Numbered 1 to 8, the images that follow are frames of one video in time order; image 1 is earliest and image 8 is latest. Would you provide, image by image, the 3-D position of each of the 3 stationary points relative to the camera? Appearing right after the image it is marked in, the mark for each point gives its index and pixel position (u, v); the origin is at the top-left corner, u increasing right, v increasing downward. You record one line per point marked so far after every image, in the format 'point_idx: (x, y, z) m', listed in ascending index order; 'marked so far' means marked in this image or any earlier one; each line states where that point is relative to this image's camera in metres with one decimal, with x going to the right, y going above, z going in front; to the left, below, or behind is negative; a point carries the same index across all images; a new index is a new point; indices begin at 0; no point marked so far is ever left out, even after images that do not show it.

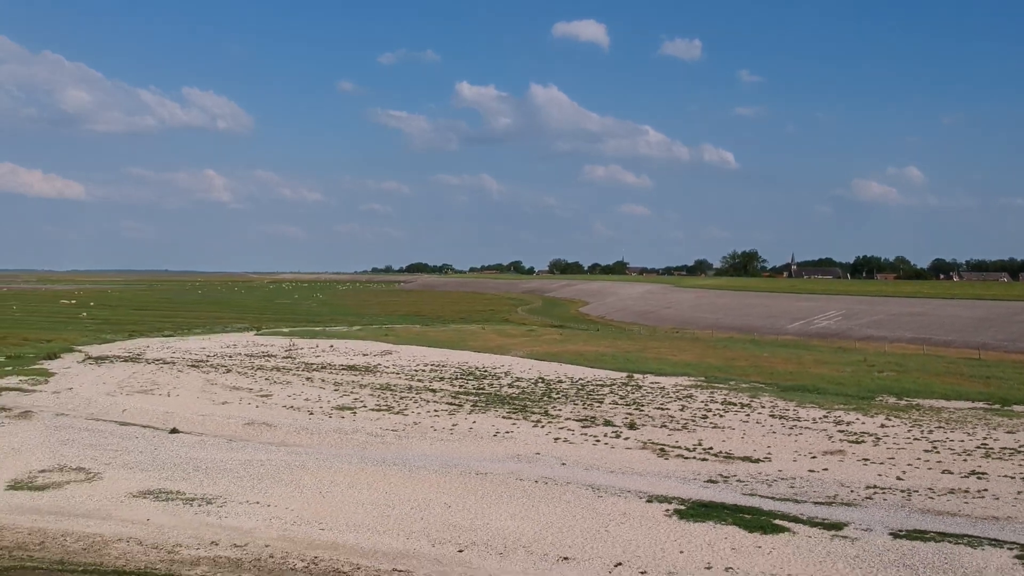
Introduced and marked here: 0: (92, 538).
0: (-6.3, -3.7, +14.6) m
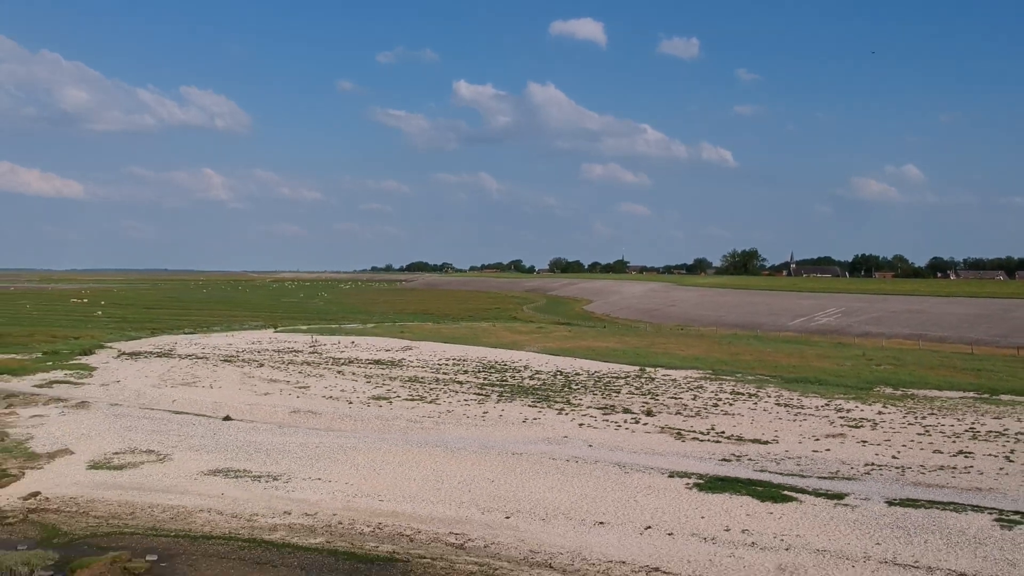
0: (-5.7, -3.6, +16.4) m
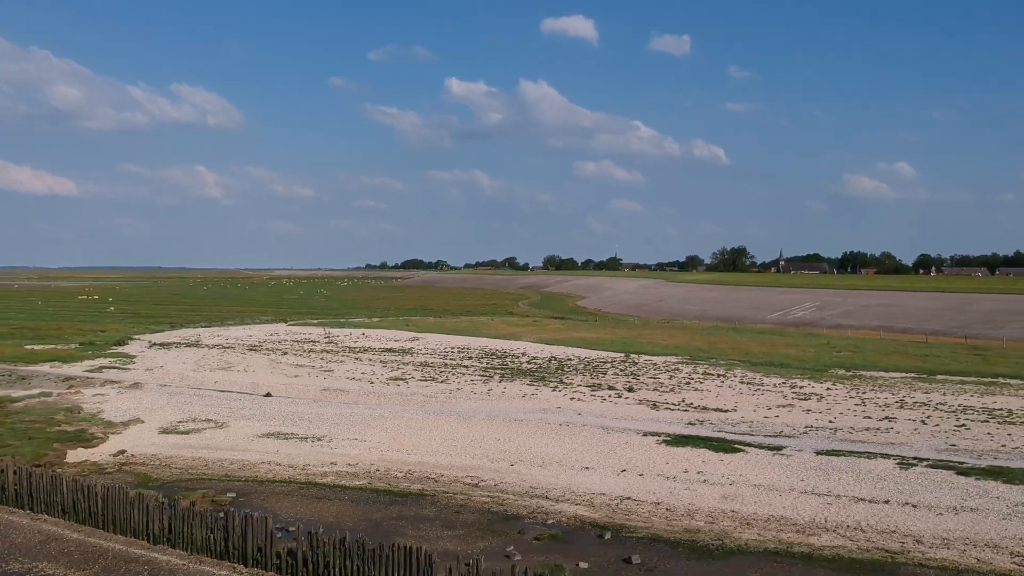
0: (-5.6, -3.5, +20.2) m
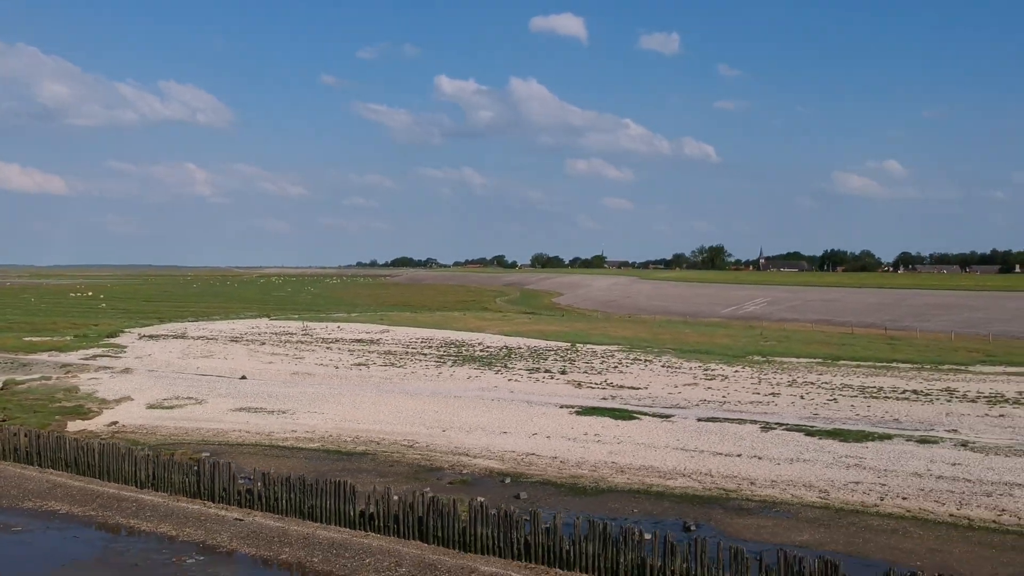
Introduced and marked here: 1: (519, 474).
0: (-7.2, -3.4, +23.7) m
1: (+0.1, -3.7, +19.0) m
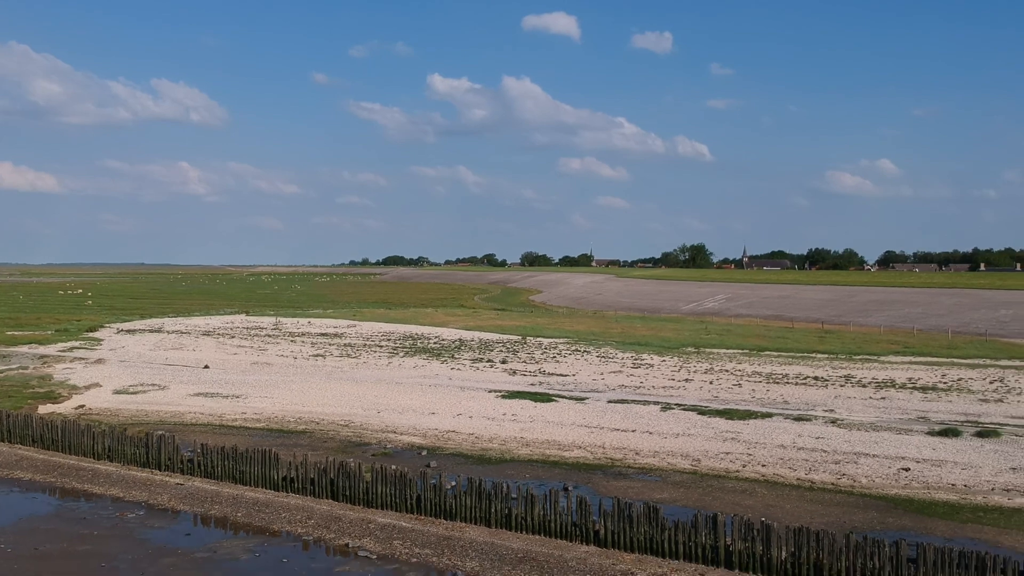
0: (-9.1, -3.3, +26.0) m
1: (-1.7, -3.5, +21.4) m
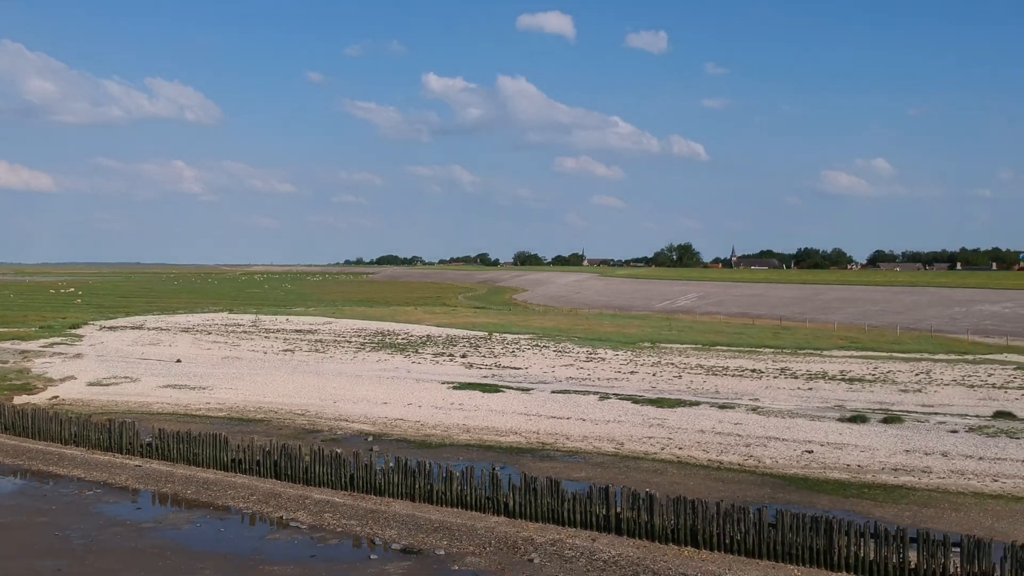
0: (-10.5, -3.2, +27.5) m
1: (-3.1, -3.5, +22.9) m
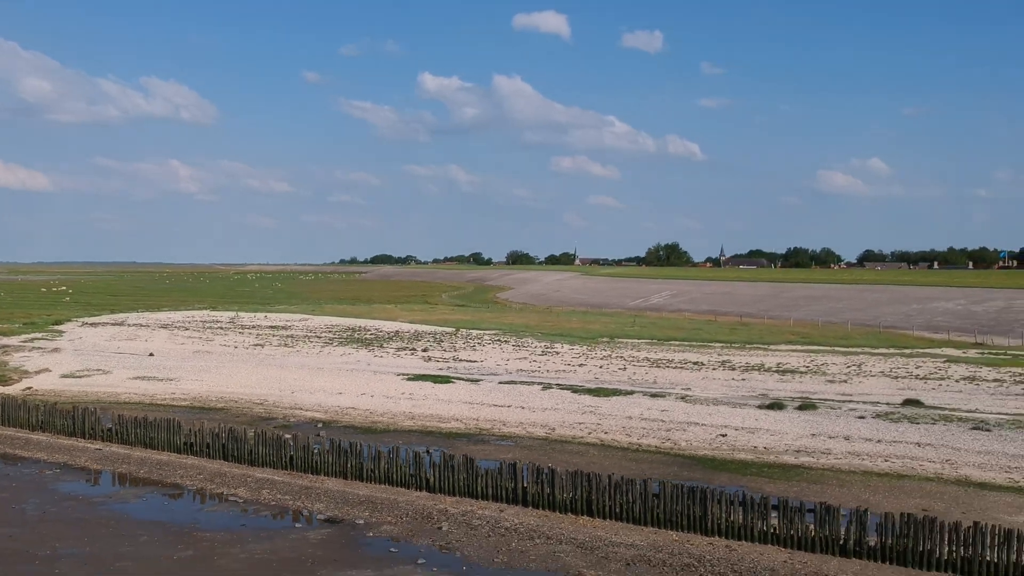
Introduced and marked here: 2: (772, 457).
0: (-12.0, -3.1, +28.9) m
1: (-4.5, -3.3, +24.3) m
2: (+5.3, -3.5, +19.8) m
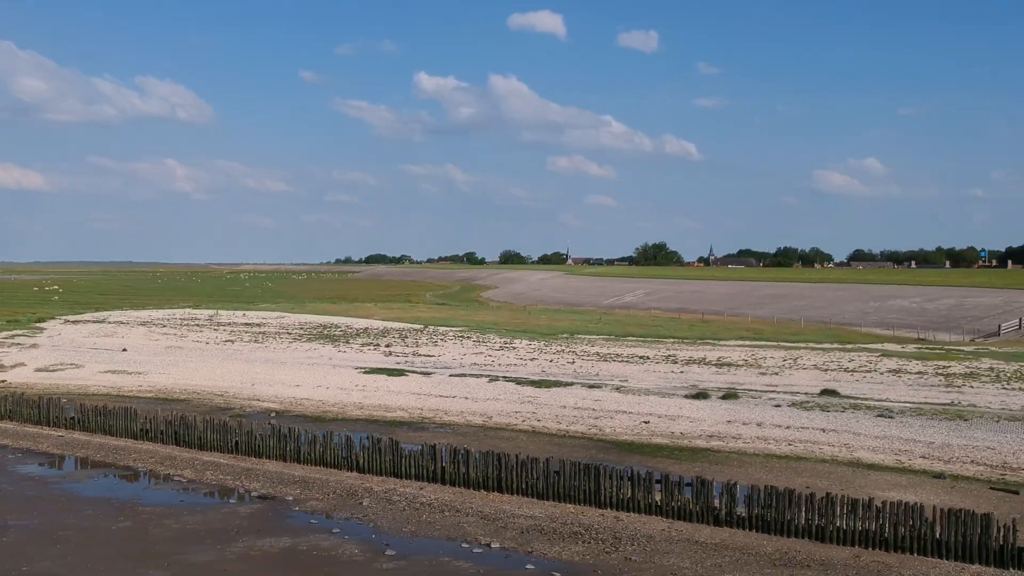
0: (-13.5, -3.0, +30.3) m
1: (-6.0, -3.3, +25.8) m
2: (+3.8, -3.4, +21.2) m
